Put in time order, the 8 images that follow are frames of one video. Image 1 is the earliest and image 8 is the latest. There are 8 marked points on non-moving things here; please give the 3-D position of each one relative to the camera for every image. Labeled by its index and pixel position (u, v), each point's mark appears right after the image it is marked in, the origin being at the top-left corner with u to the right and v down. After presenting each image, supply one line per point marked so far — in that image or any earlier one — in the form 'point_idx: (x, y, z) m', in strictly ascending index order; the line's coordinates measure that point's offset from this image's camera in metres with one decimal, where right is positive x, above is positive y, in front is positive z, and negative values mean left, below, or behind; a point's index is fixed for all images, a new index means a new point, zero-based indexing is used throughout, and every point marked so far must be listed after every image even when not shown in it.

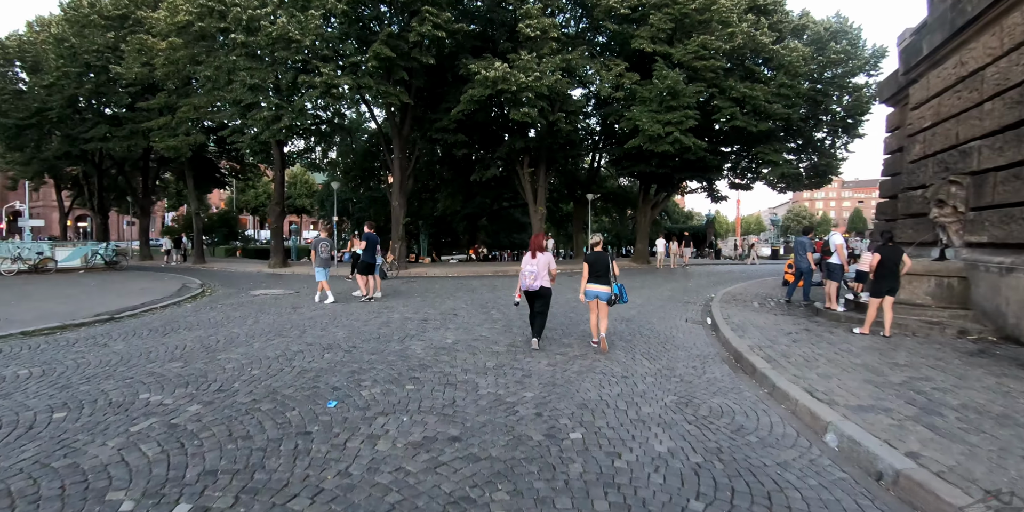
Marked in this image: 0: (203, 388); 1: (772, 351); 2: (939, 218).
0: (-4.1, -1.8, +6.1) m
1: (+4.3, -1.6, +7.6) m
2: (+9.3, +0.8, +10.1) m
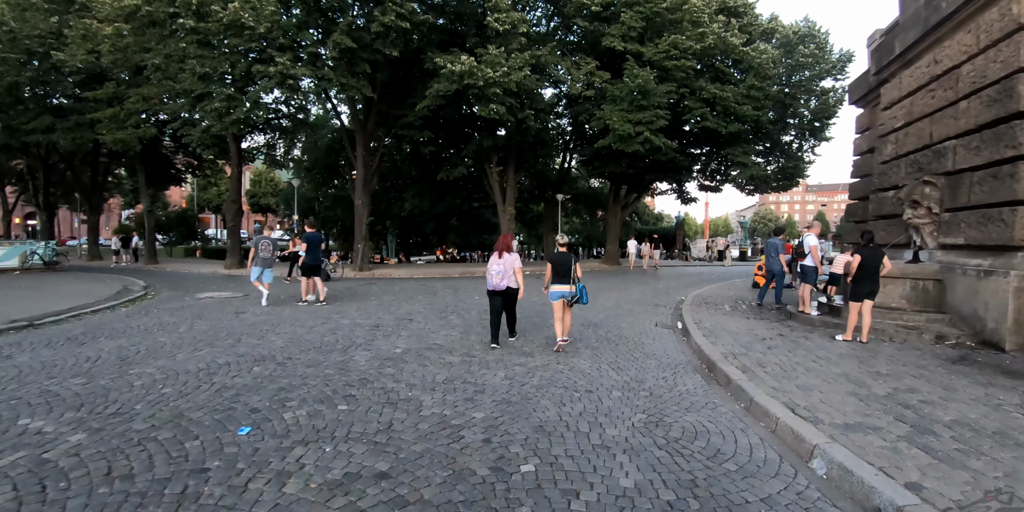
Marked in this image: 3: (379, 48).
0: (-4.6, -1.7, +5.2) m
1: (+3.6, -1.6, +7.1) m
2: (+8.5, +0.8, +9.8) m
3: (-5.6, +8.6, +19.3) m
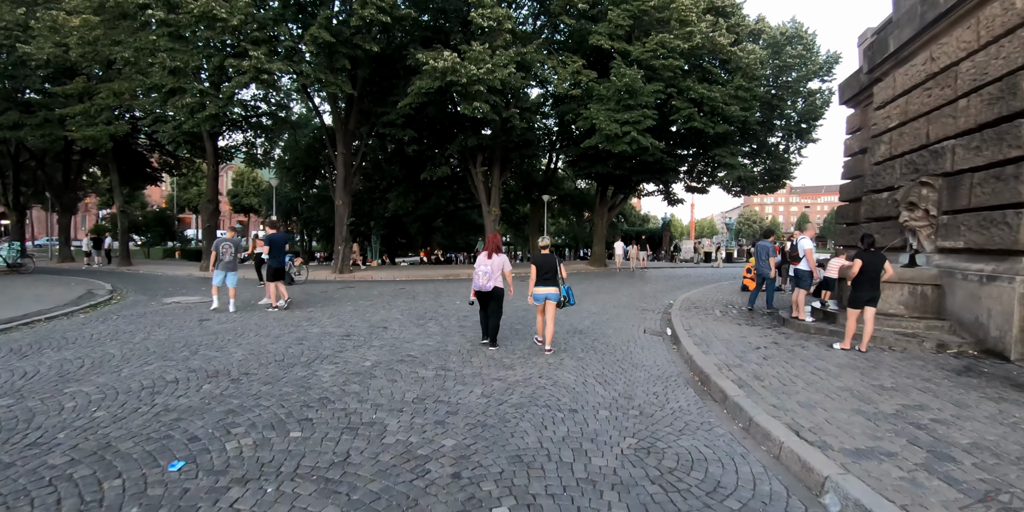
0: (-4.9, -1.8, +4.5) m
1: (+3.3, -1.7, +6.7) m
2: (+8.2, +0.7, +9.5) m
3: (-6.2, +8.5, +18.6) m
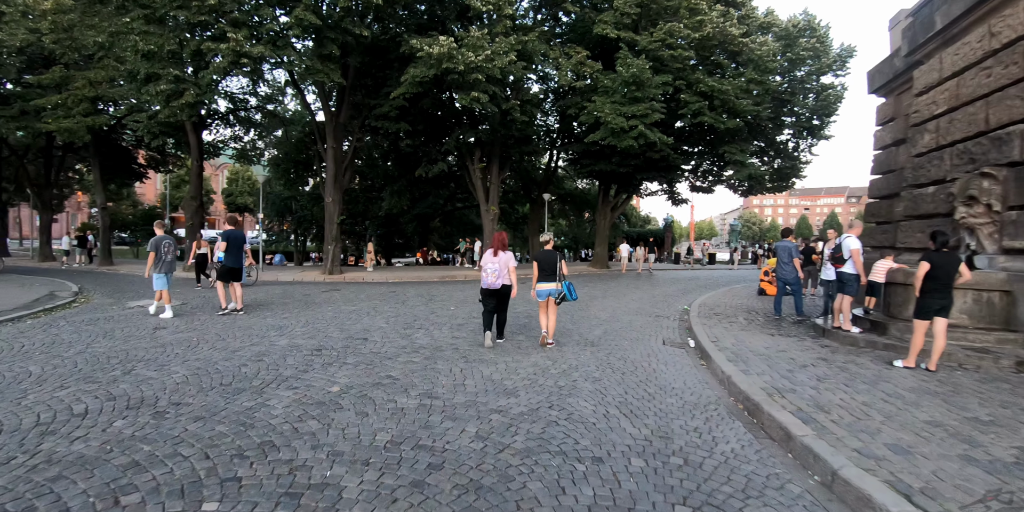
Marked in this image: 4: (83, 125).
0: (-4.8, -1.8, +3.2) m
1: (+3.4, -1.7, +5.5) m
2: (+8.2, +0.7, +8.3) m
3: (-6.1, +8.5, +17.3) m
4: (-18.2, +5.5, +19.4) m
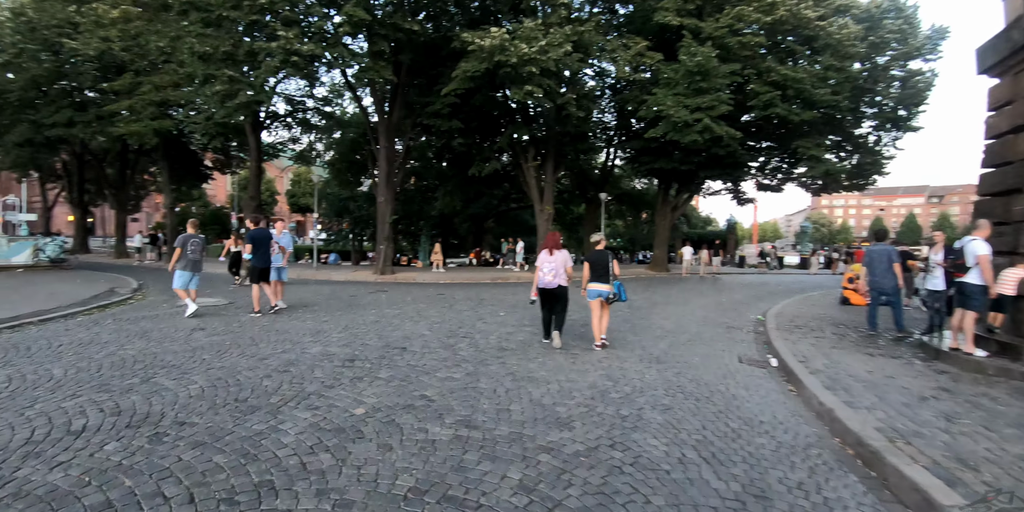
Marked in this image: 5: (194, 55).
0: (-4.5, -1.8, +2.9) m
1: (+3.9, -1.7, +4.2) m
2: (+9.0, +0.6, +6.5) m
3: (-4.2, +8.5, +17.0) m
4: (-16.0, +5.7, +20.4) m
5: (-10.9, +6.9, +15.5) m
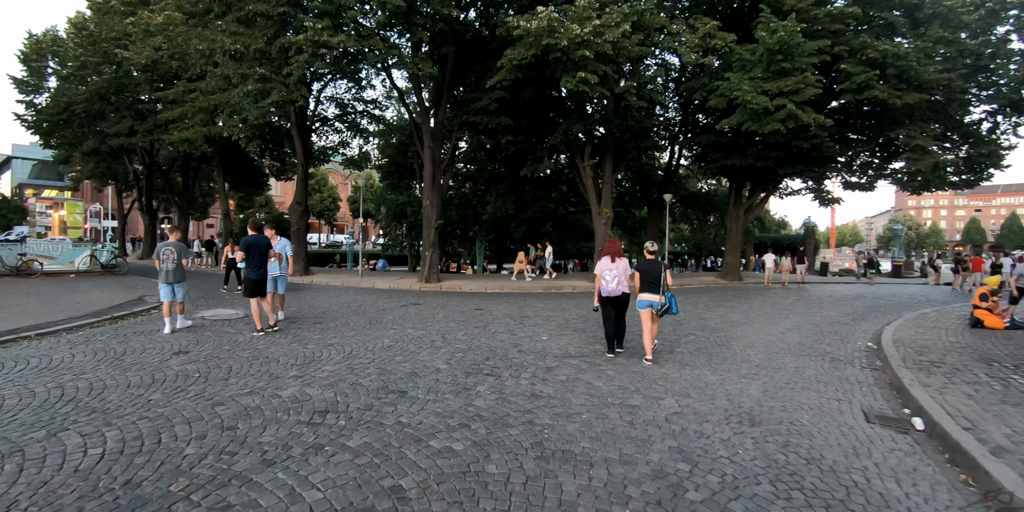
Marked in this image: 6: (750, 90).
0: (-4.6, -1.9, +1.7) m
1: (+3.9, -1.9, +1.9) m
2: (+9.2, +0.4, +3.6) m
3: (-2.6, +8.3, +15.8) m
4: (-13.9, +5.4, +20.5) m
5: (-9.4, +6.7, +15.1) m
6: (+9.3, +6.5, +18.2) m
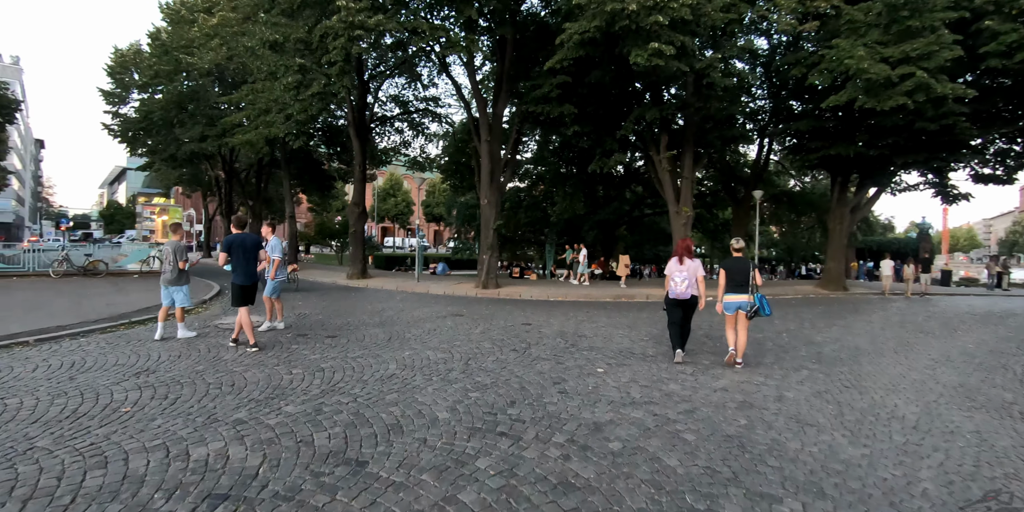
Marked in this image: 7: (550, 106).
0: (-5.0, -1.8, +0.5) m
1: (+3.4, -1.9, -0.5) m
2: (+9.0, +0.3, +0.4) m
3: (-0.8, +8.2, +14.2) m
4: (-11.3, +5.3, +20.5) m
5: (-7.7, +6.6, +14.5) m
6: (+11.3, +6.3, +14.9) m
7: (+1.4, +5.9, +18.3) m
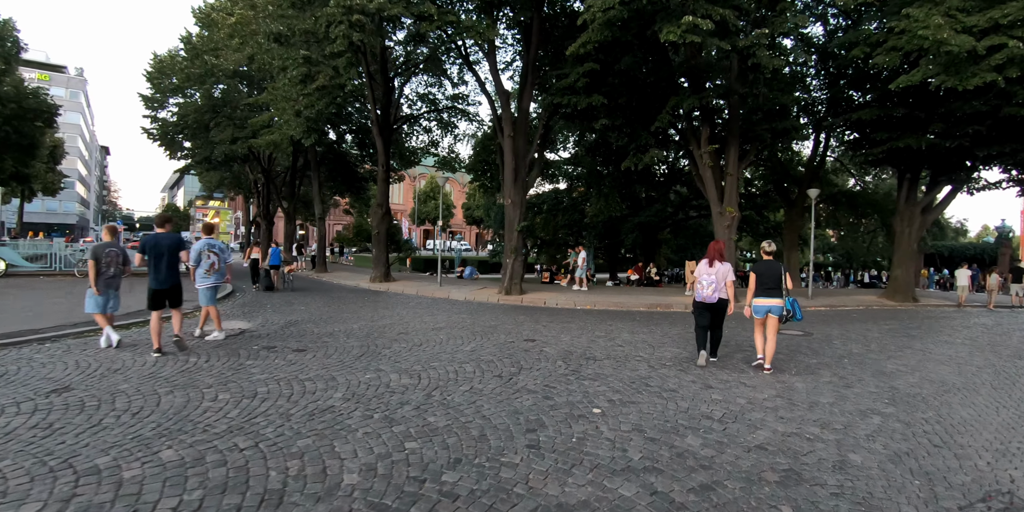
0: (-5.8, -1.8, -0.3) m
1: (+2.6, -1.9, -2.0) m
2: (+8.2, +0.2, -1.6) m
3: (-0.3, +8.1, +13.1) m
4: (-10.2, +5.3, +20.3) m
5: (-7.1, +6.6, +14.0) m
6: (+11.8, +6.1, +12.6) m
7: (+2.2, +5.7, +17.0) m
